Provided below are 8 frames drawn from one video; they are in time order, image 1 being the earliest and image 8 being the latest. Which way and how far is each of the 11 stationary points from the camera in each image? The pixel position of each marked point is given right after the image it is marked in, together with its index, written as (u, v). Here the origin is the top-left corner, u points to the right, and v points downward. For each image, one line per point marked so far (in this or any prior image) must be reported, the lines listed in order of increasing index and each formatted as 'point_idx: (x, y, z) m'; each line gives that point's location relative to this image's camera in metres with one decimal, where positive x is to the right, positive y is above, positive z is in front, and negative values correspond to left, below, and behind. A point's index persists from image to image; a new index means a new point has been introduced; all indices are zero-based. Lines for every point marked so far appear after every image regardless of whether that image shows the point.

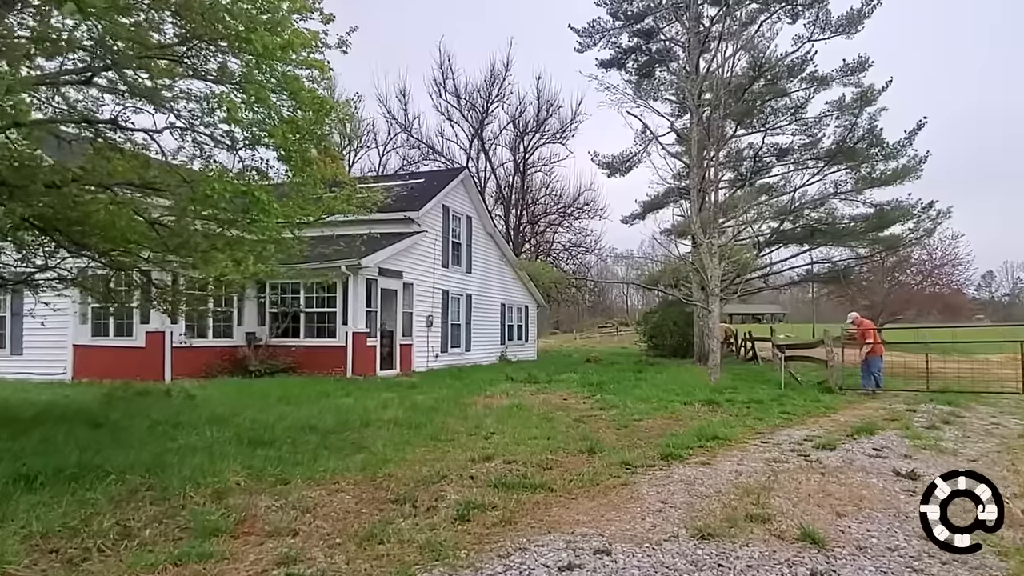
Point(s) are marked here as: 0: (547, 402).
0: (+0.6, -1.8, +10.8) m
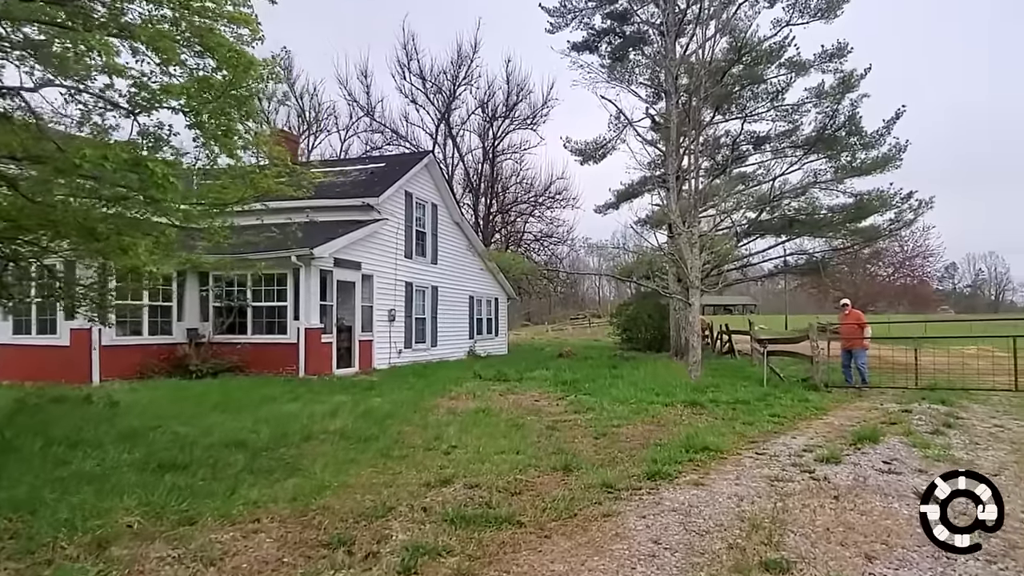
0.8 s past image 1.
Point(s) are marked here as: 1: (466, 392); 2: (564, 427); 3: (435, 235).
0: (+0.1, -1.7, +9.9) m
1: (-0.8, -1.7, +10.8) m
2: (+0.6, -1.7, +8.2) m
3: (-1.9, +1.3, +15.8) m
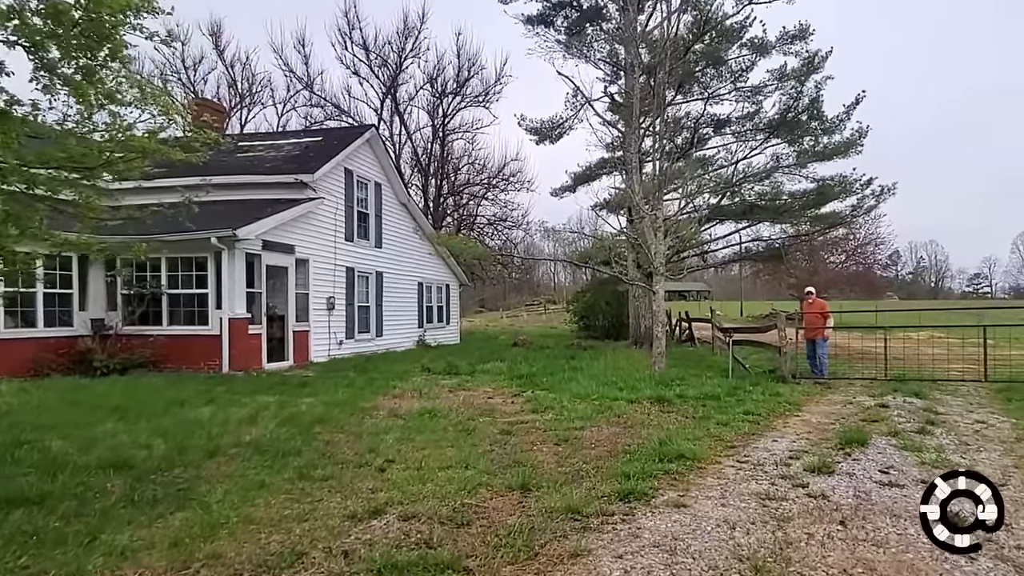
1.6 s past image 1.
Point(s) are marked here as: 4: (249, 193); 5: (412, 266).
0: (-0.6, -1.5, +8.9) m
1: (-1.5, -1.5, +9.7) m
2: (+0.1, -1.5, +7.3) m
3: (-2.9, +1.6, +14.6) m
4: (-4.9, +1.8, +12.5) m
5: (-2.5, +0.5, +16.3) m
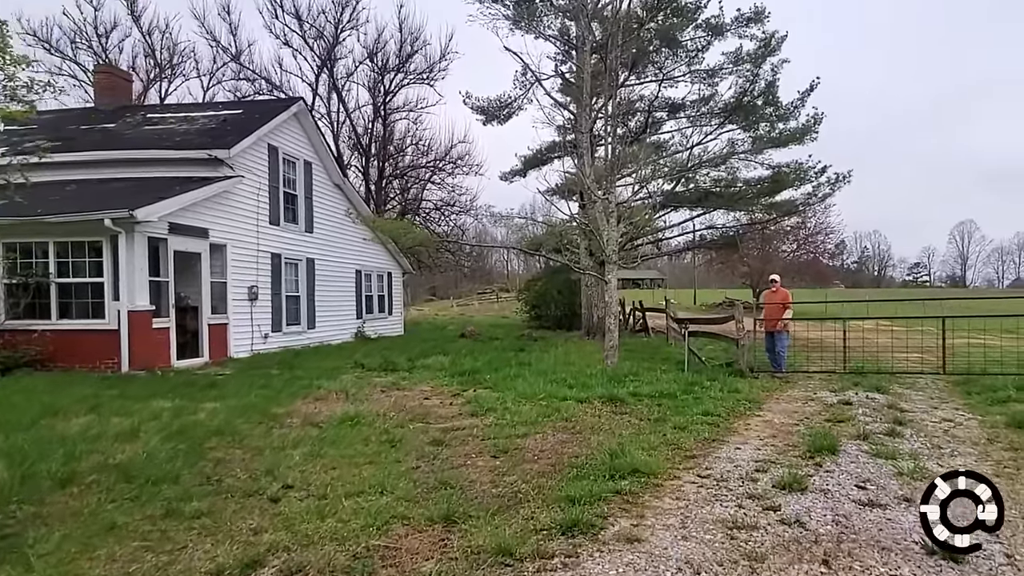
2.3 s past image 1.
0: (-1.3, -1.4, +8.0) m
1: (-2.3, -1.3, +8.7) m
2: (-0.6, -1.4, +6.4) m
3: (-4.0, +1.8, +13.5) m
4: (-5.9, +2.0, +11.2) m
5: (-3.7, +0.8, +15.2) m
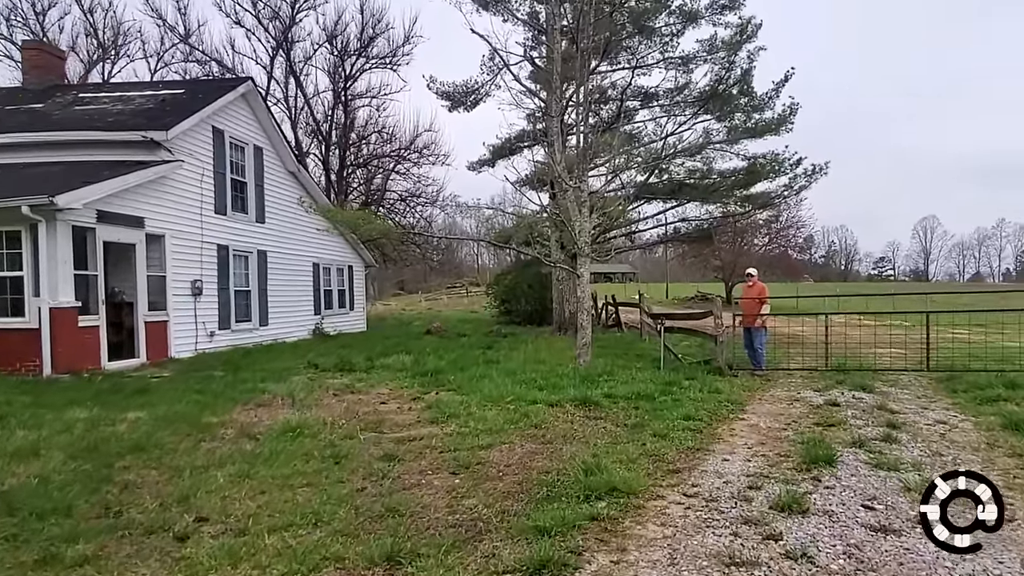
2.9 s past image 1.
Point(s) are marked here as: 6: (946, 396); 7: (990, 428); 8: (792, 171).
0: (-1.7, -1.3, +7.2) m
1: (-2.7, -1.3, +7.9) m
2: (-0.9, -1.4, +5.7) m
3: (-4.7, +1.9, +12.6) m
4: (-6.4, +2.0, +10.2) m
5: (-4.4, +0.9, +14.3) m
6: (+5.9, -1.5, +9.0) m
7: (+5.1, -1.5, +7.1) m
8: (+7.6, +3.2, +18.2) m
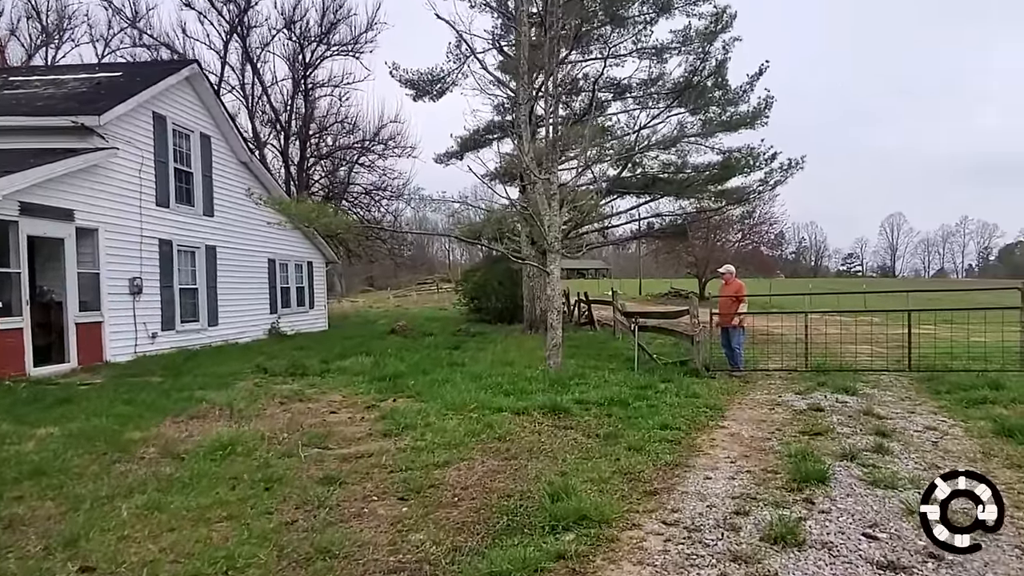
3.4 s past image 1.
0: (-2.1, -1.3, +6.5) m
1: (-3.1, -1.2, +7.2) m
2: (-1.2, -1.4, +5.0) m
3: (-5.2, +1.9, +11.7) m
4: (-6.9, +2.1, +9.3) m
5: (-5.1, +1.0, +13.5) m
6: (+5.4, -1.4, +8.6) m
7: (+4.7, -1.5, +6.7) m
8: (+6.8, +3.3, +17.9) m
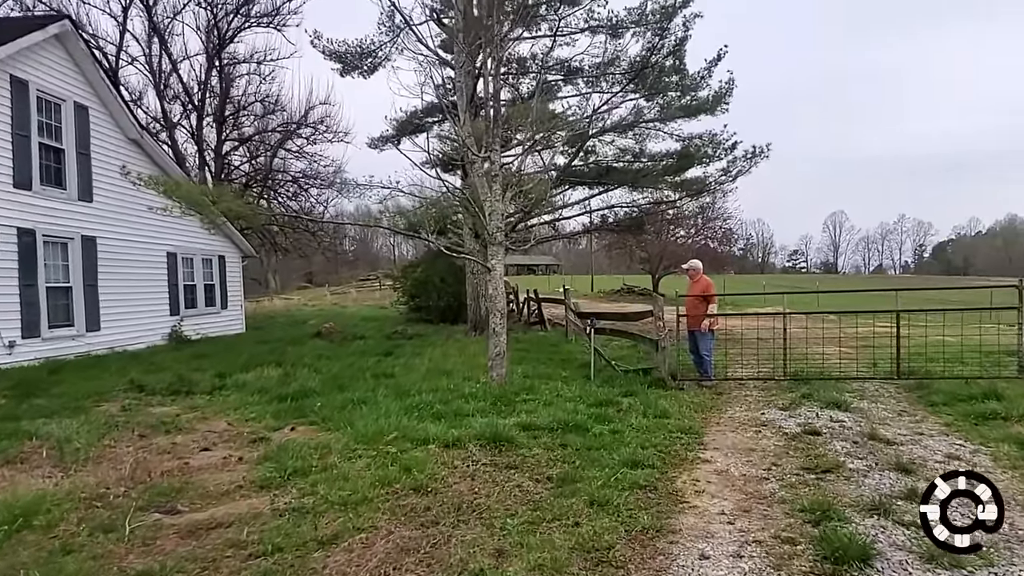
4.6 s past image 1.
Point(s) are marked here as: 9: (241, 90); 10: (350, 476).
0: (-2.6, -1.3, +4.8) m
1: (-3.7, -1.2, +5.4) m
2: (-1.6, -1.4, +3.4) m
3: (-6.2, +2.0, +9.8) m
4: (-7.6, +2.1, +7.3) m
5: (-6.1, +1.0, +11.6) m
6: (+4.7, -1.4, +7.5) m
7: (+4.1, -1.4, +5.5) m
8: (+5.4, +3.4, +16.8) m
9: (-7.8, +5.8, +19.4) m
10: (-1.1, -1.3, +4.7) m
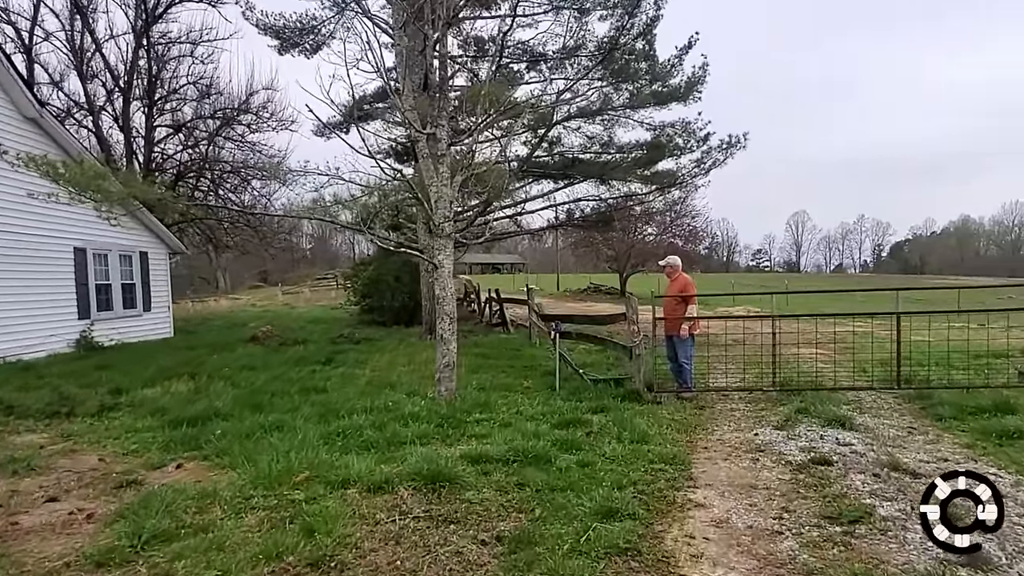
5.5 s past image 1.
0: (-3.0, -1.3, +3.5) m
1: (-4.1, -1.2, +4.1) m
2: (-1.9, -1.4, +2.1) m
3: (-6.8, +2.0, +8.3) m
4: (-8.1, +2.1, +5.7) m
5: (-6.8, +1.0, +10.1) m
6: (+4.2, -1.4, +6.5) m
7: (+3.7, -1.4, +4.5) m
8: (+4.4, +3.4, +15.8) m
9: (-8.8, +5.8, +17.8) m
10: (-1.5, -1.3, +3.5) m
